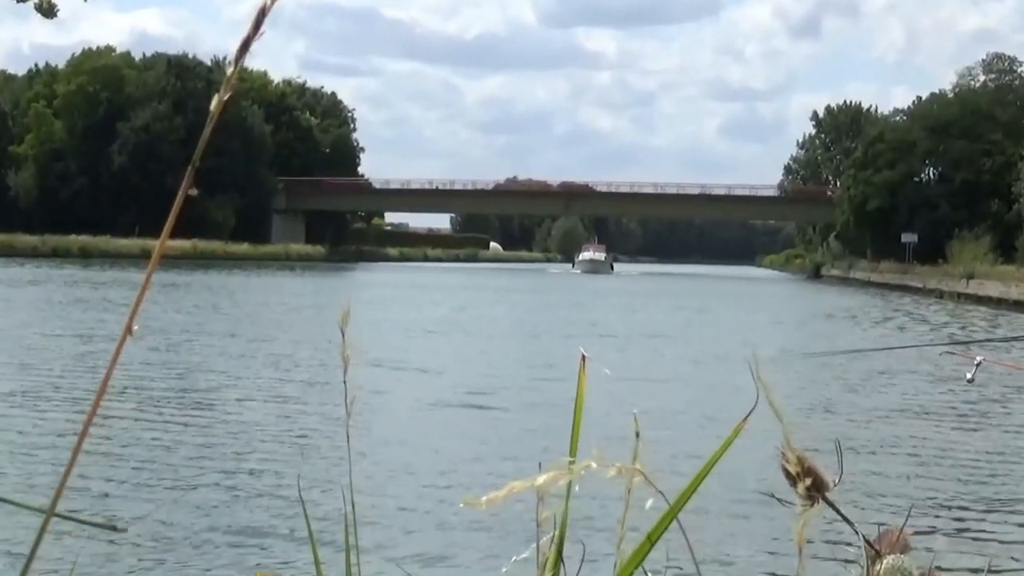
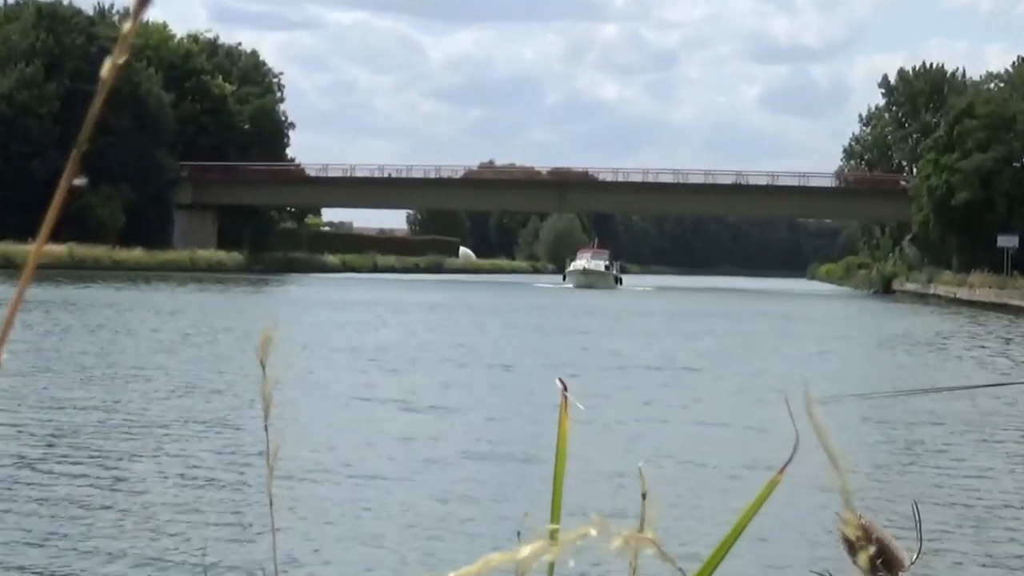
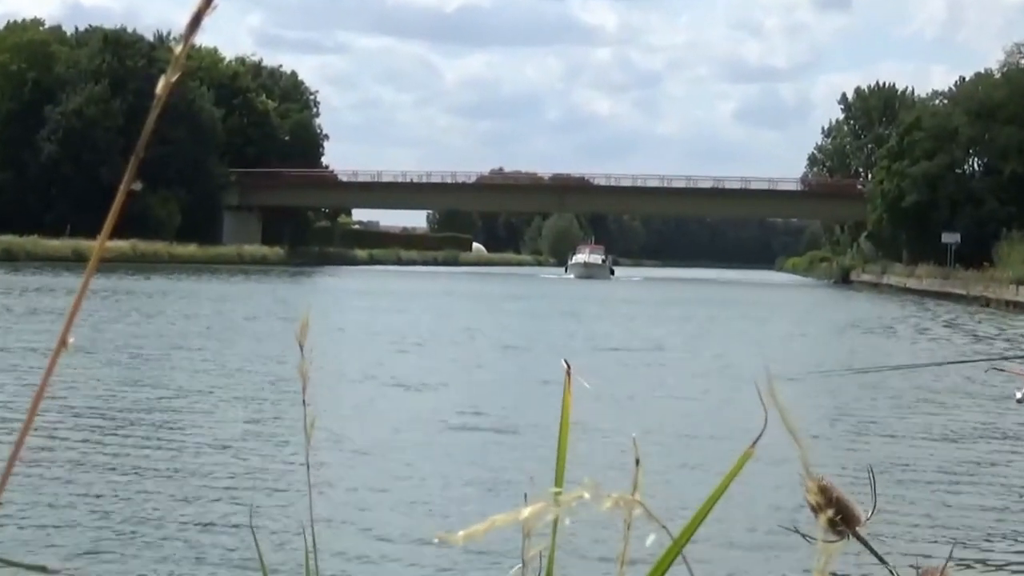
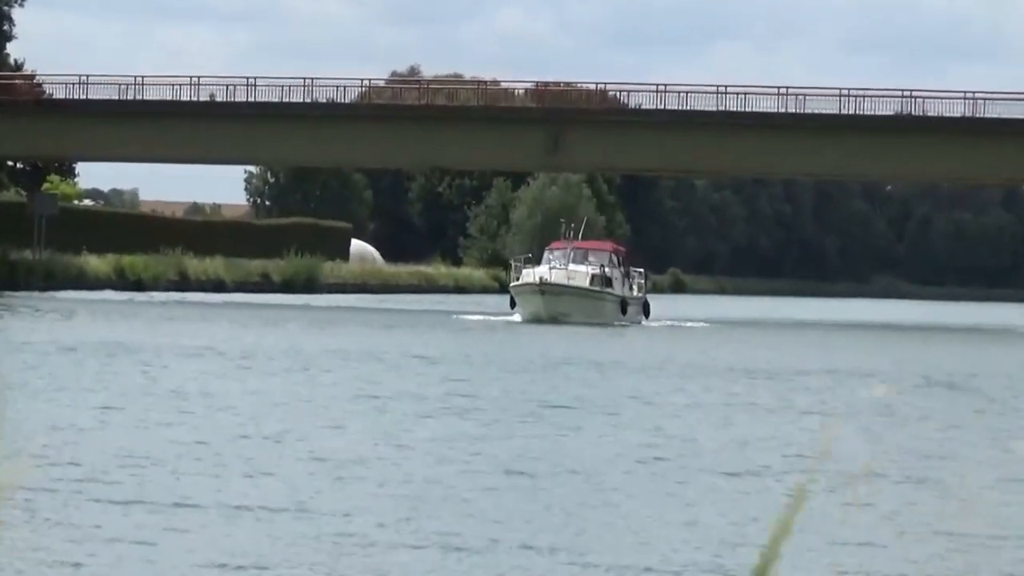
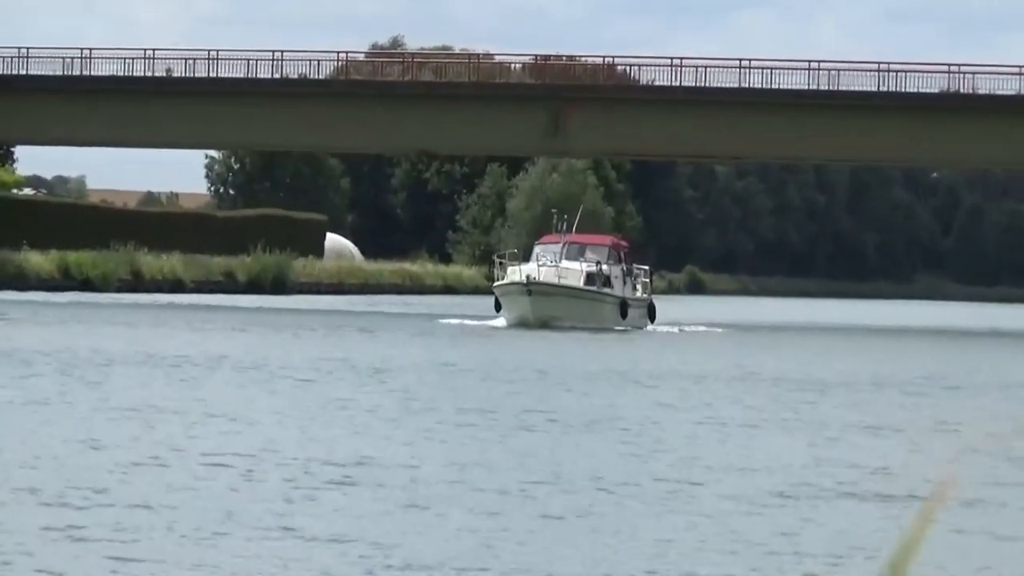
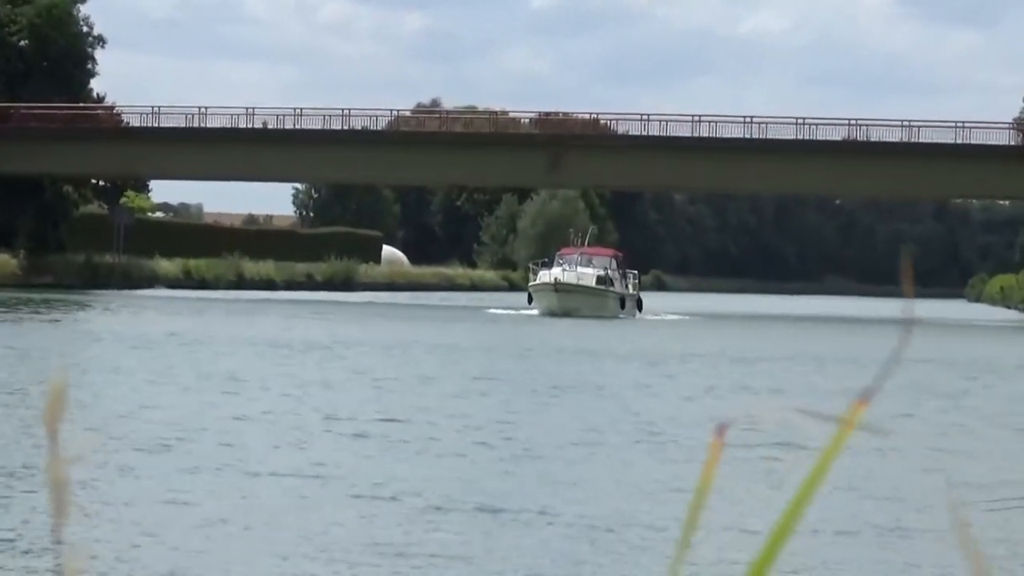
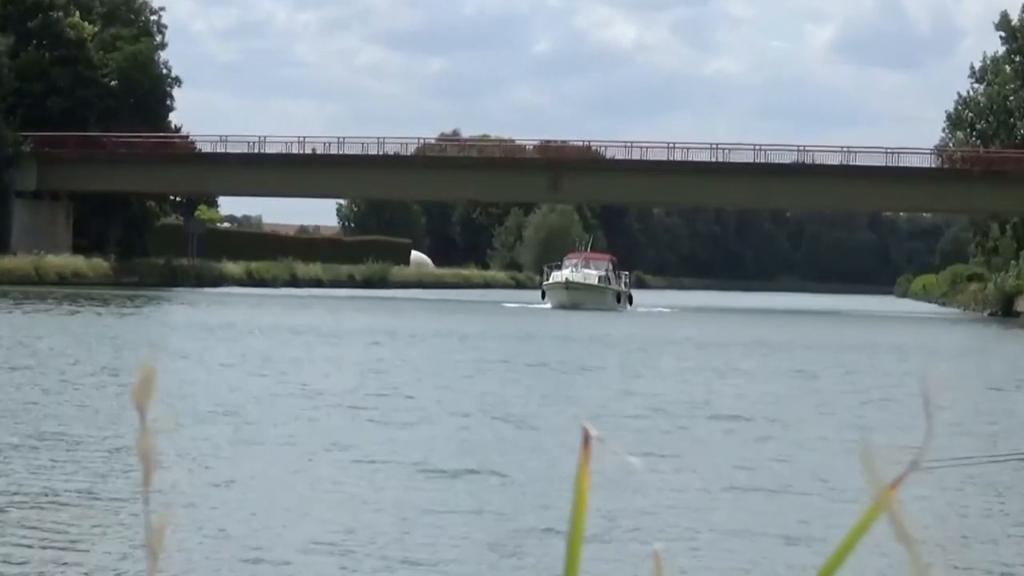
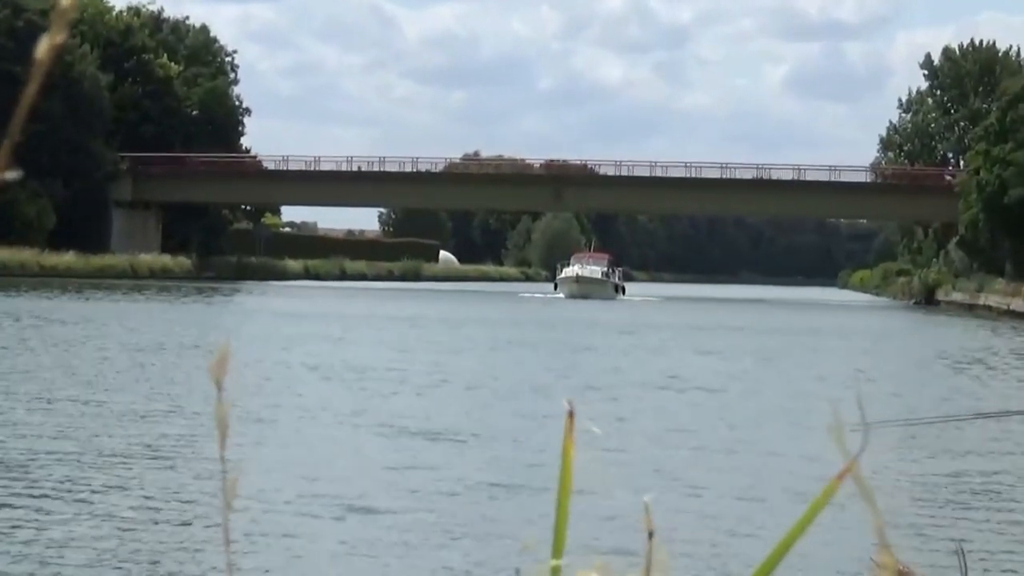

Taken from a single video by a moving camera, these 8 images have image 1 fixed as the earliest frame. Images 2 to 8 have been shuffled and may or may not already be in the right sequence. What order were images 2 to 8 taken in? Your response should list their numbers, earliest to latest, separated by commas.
3, 2, 8, 7, 6, 4, 5
